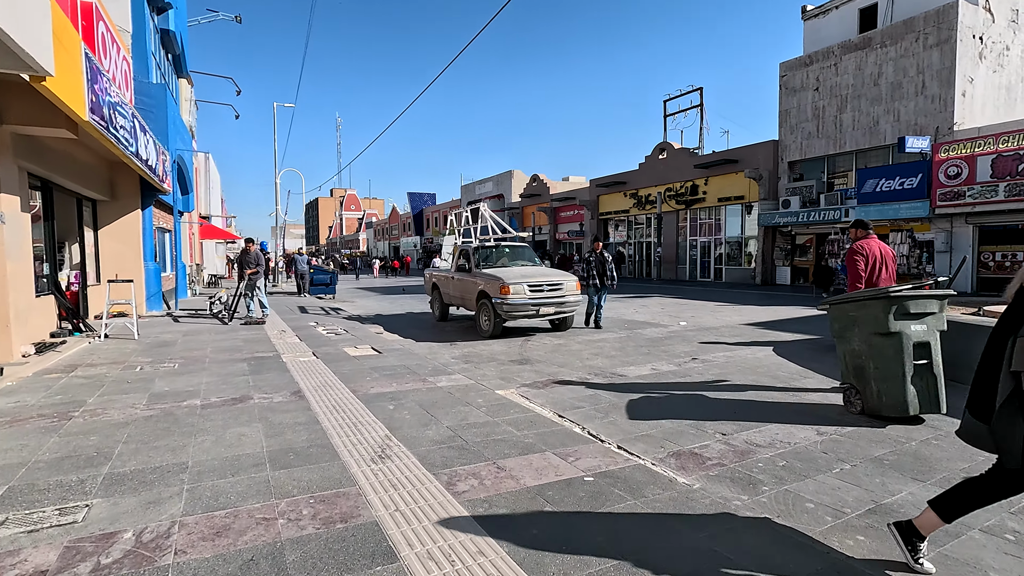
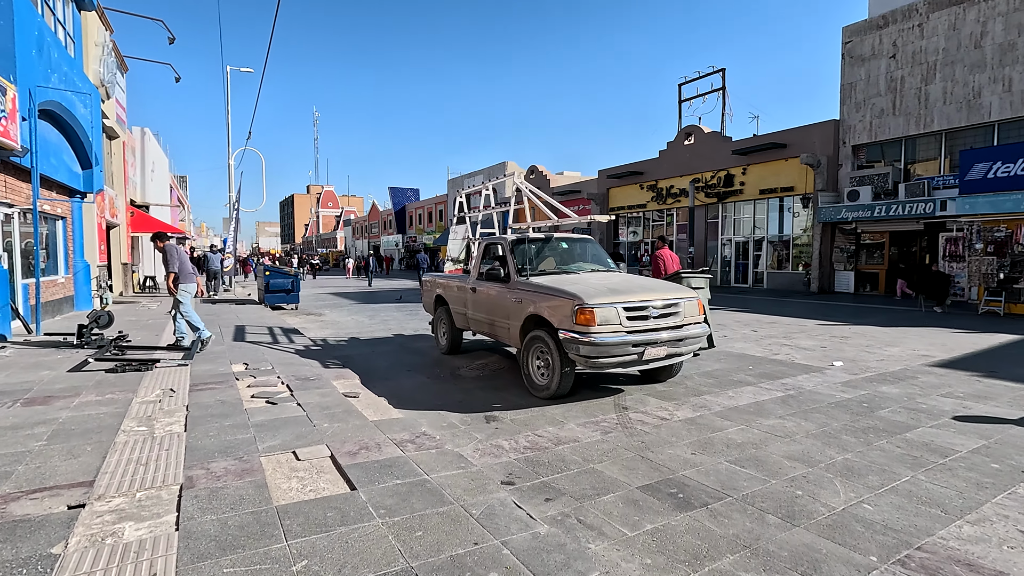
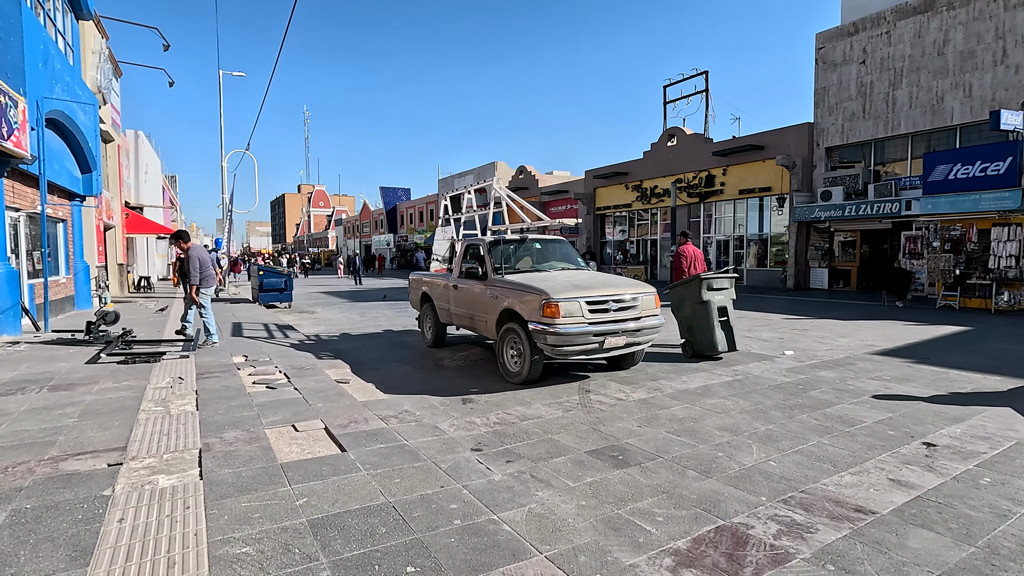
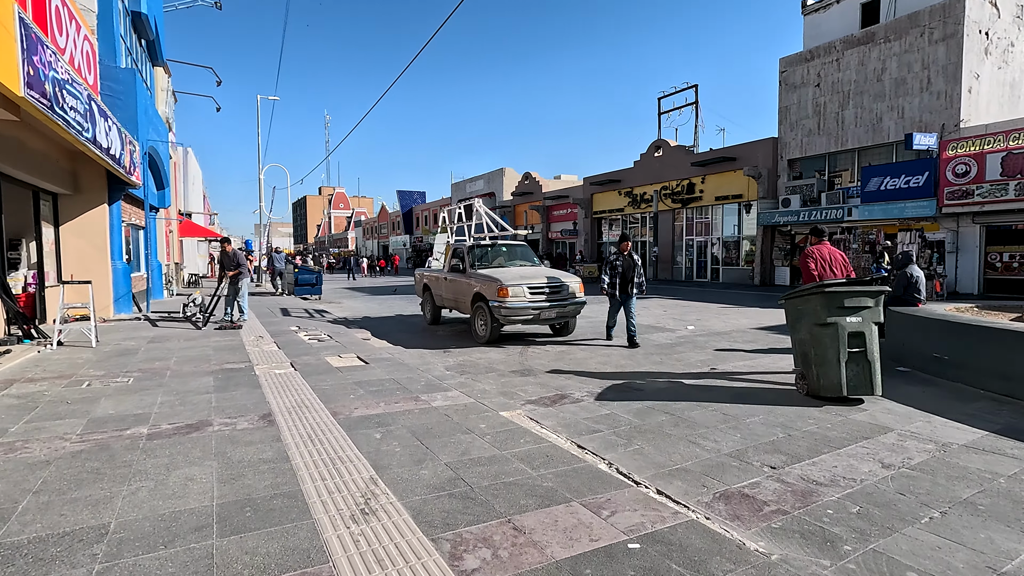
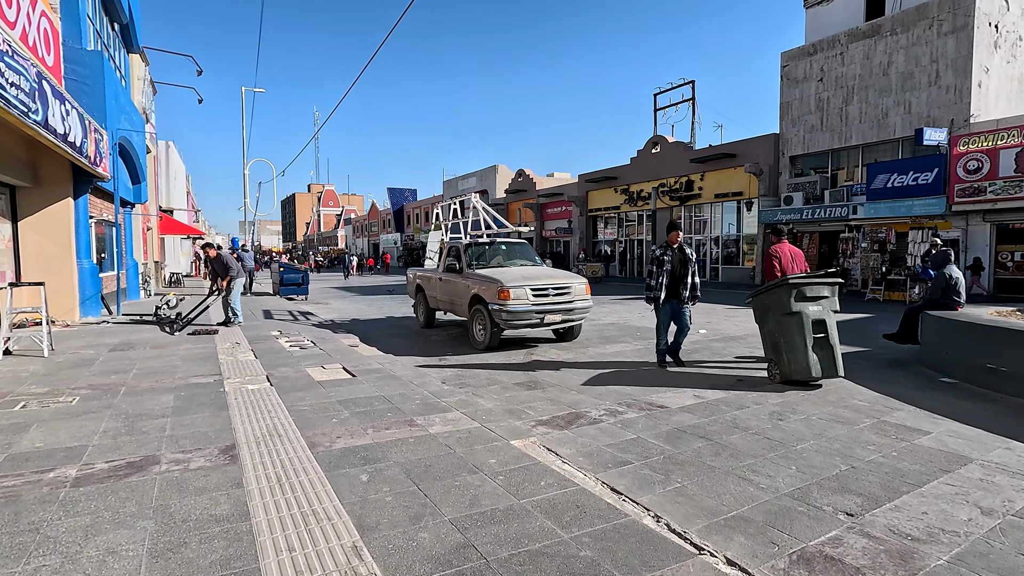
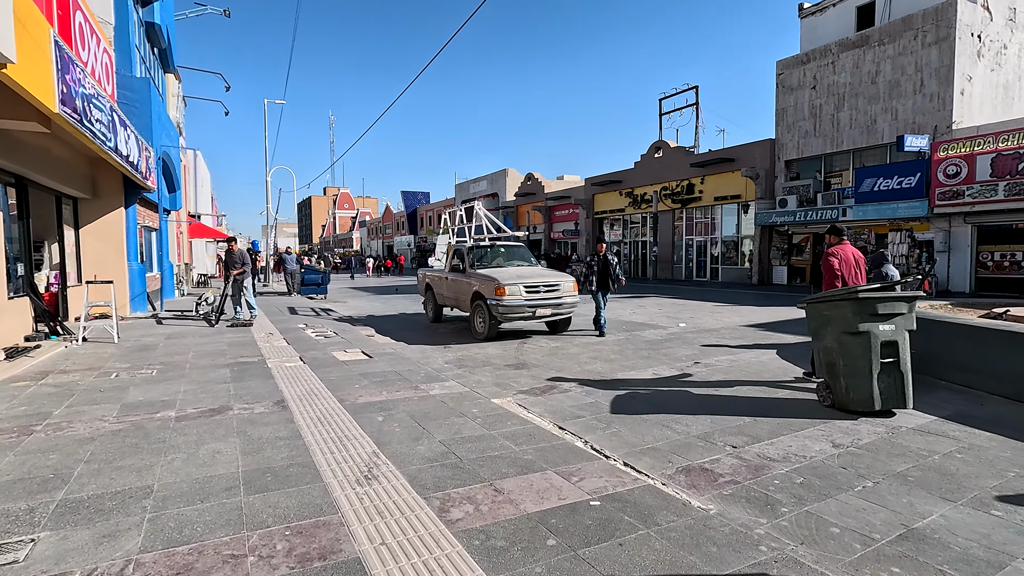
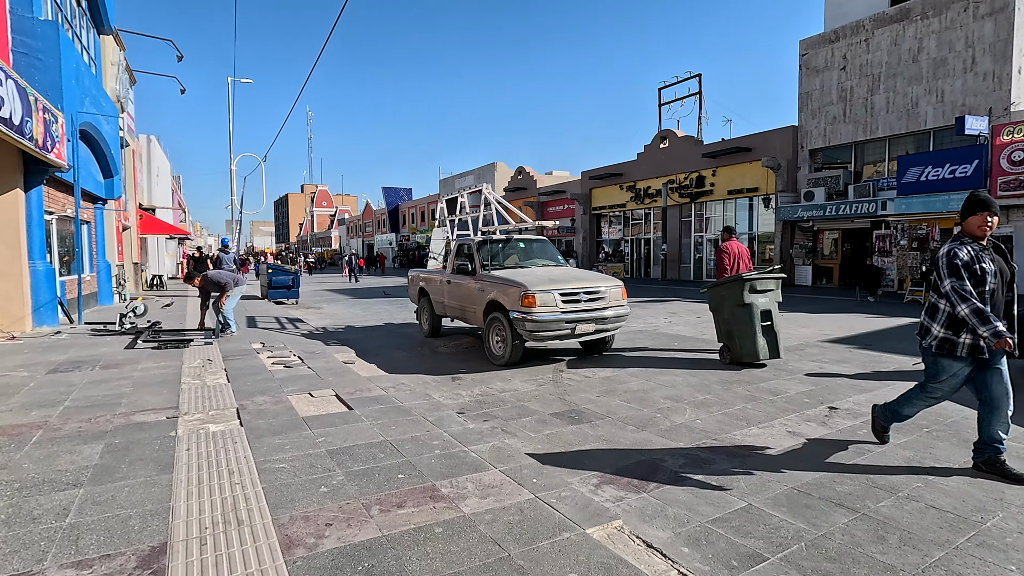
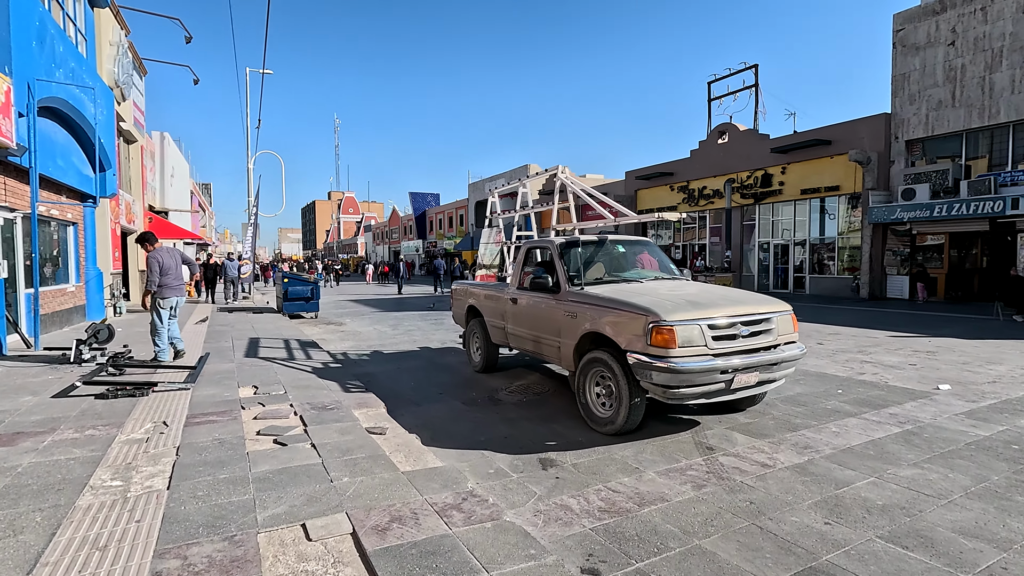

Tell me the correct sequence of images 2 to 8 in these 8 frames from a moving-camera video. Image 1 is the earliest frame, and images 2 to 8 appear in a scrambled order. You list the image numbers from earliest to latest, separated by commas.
6, 4, 5, 7, 3, 2, 8
